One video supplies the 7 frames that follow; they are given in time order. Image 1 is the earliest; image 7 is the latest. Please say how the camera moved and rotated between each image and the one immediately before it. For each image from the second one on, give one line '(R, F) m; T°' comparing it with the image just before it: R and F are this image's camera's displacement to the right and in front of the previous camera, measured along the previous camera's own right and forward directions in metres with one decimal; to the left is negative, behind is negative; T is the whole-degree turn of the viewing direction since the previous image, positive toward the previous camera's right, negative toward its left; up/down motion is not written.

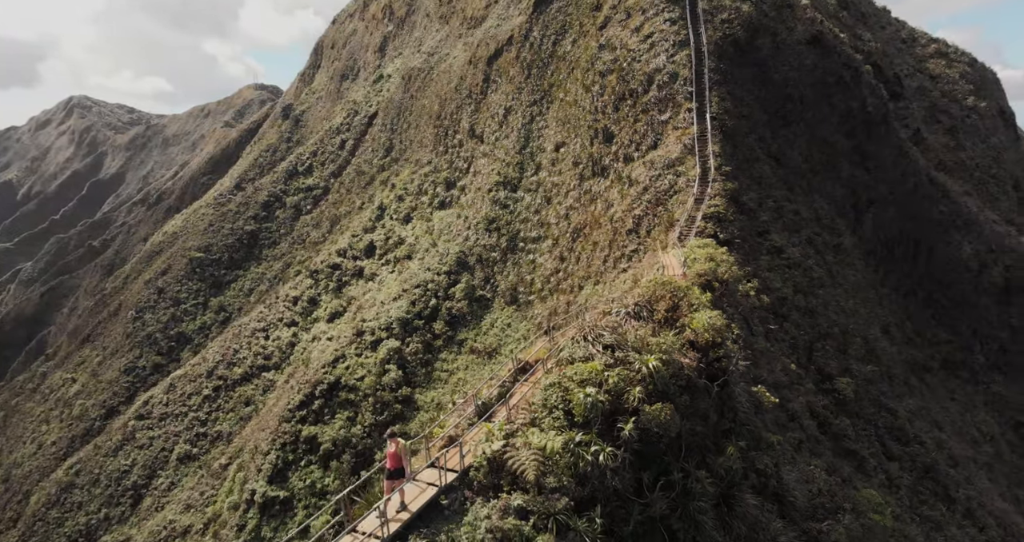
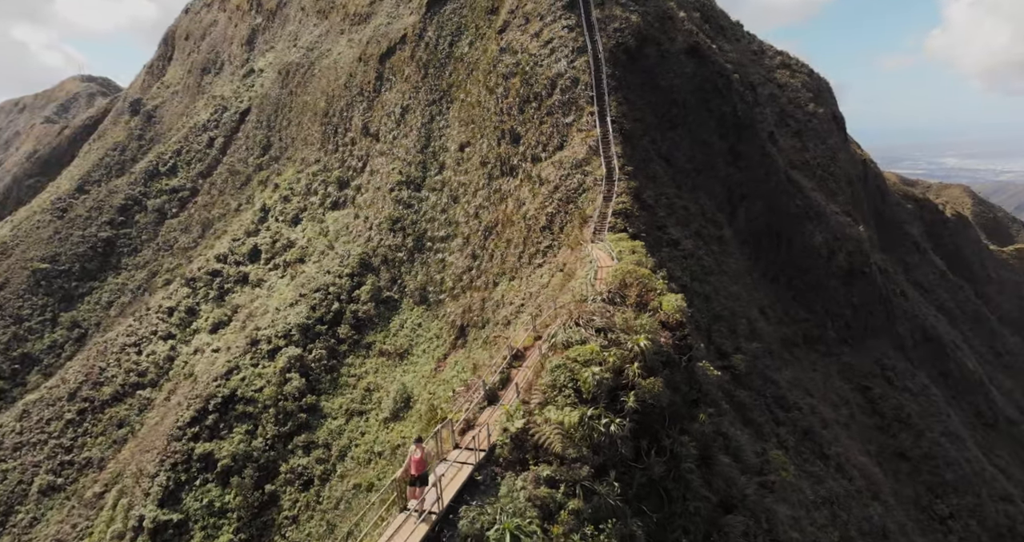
(-1.1, -0.3) m; +11°
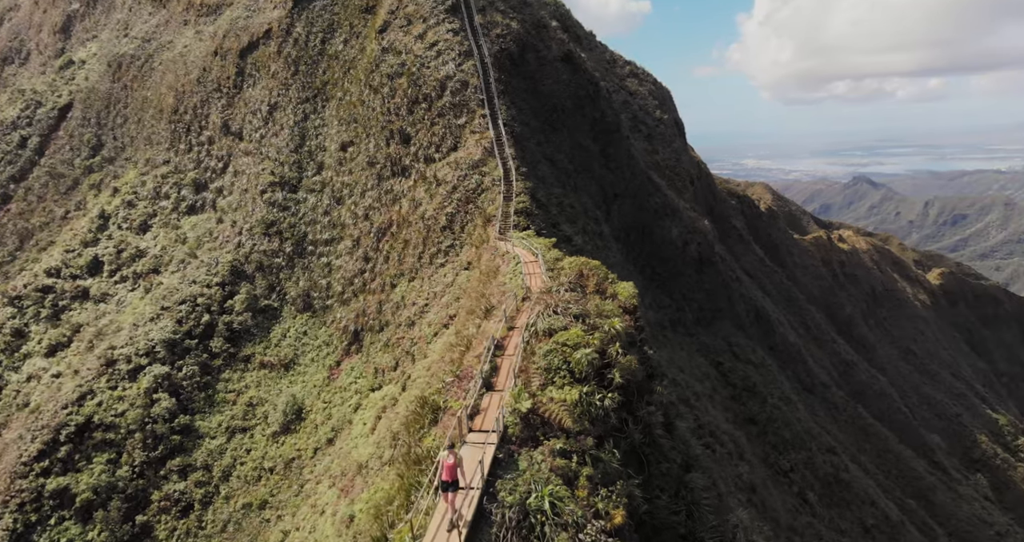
(-1.3, -0.3) m; +13°
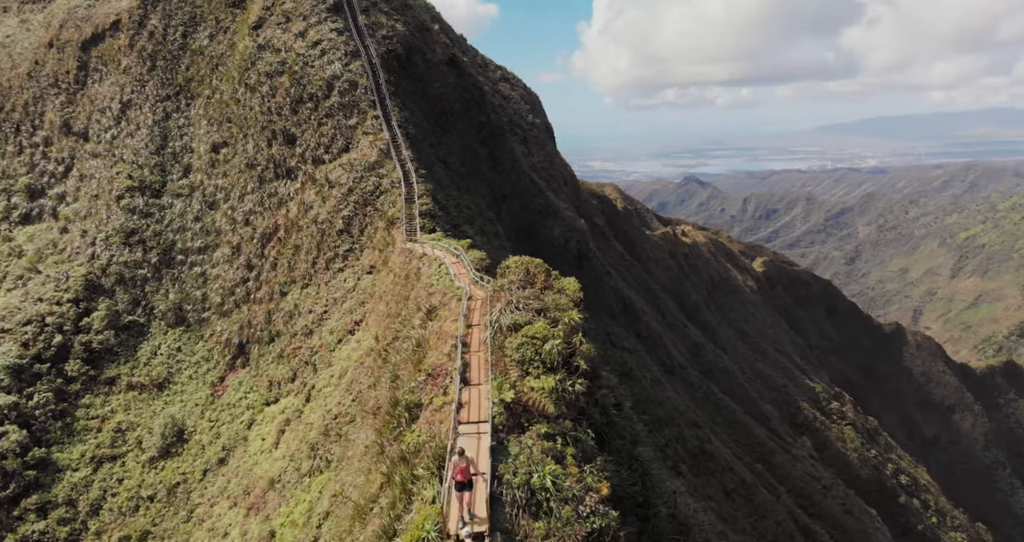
(-1.1, -0.3) m; +12°
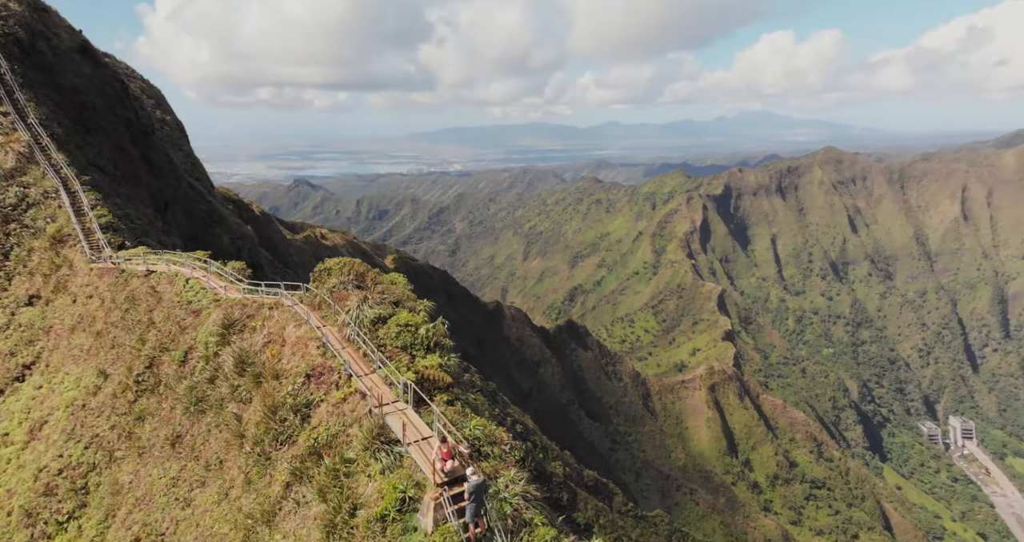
(-2.6, -0.5) m; +32°
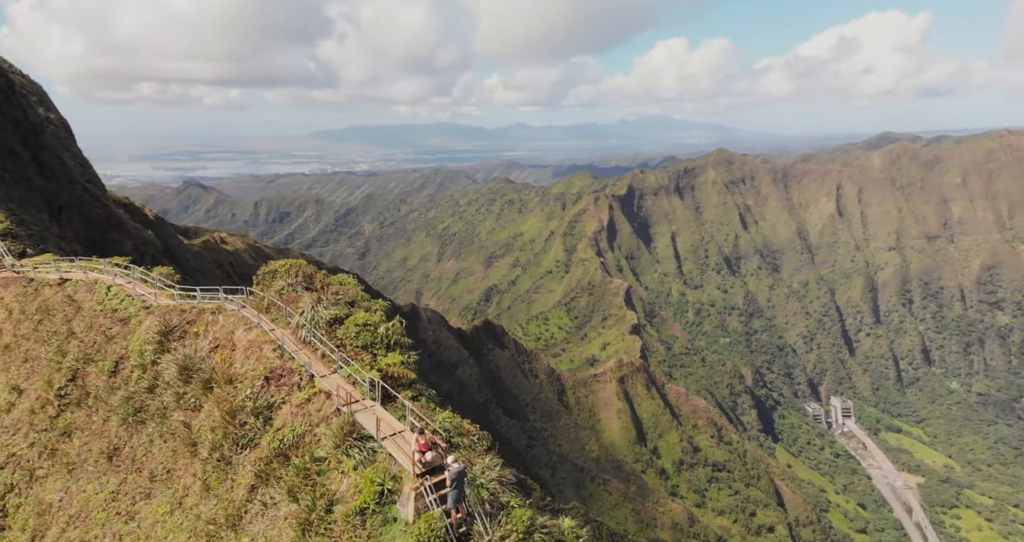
(-0.5, -0.3) m; +7°
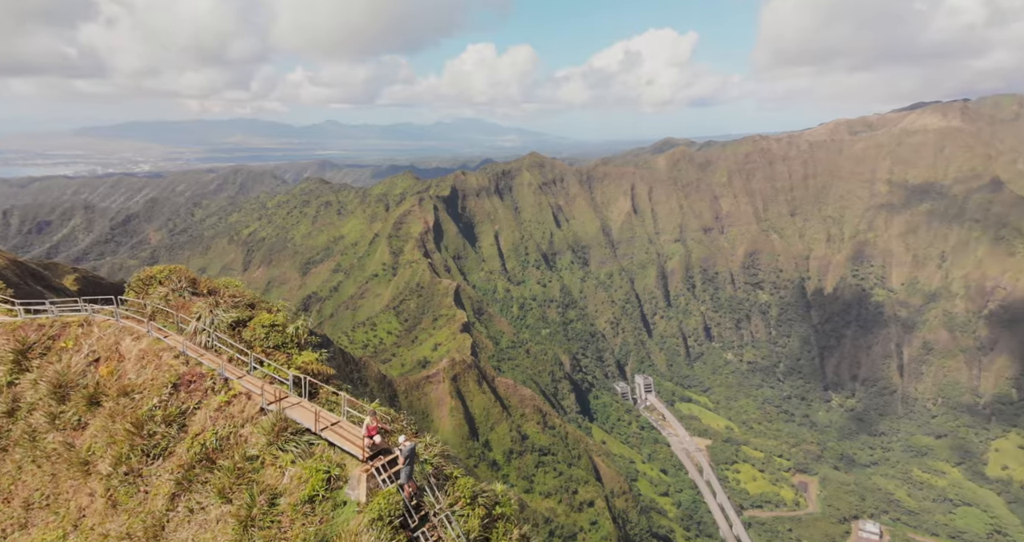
(-0.9, -0.5) m; +15°
